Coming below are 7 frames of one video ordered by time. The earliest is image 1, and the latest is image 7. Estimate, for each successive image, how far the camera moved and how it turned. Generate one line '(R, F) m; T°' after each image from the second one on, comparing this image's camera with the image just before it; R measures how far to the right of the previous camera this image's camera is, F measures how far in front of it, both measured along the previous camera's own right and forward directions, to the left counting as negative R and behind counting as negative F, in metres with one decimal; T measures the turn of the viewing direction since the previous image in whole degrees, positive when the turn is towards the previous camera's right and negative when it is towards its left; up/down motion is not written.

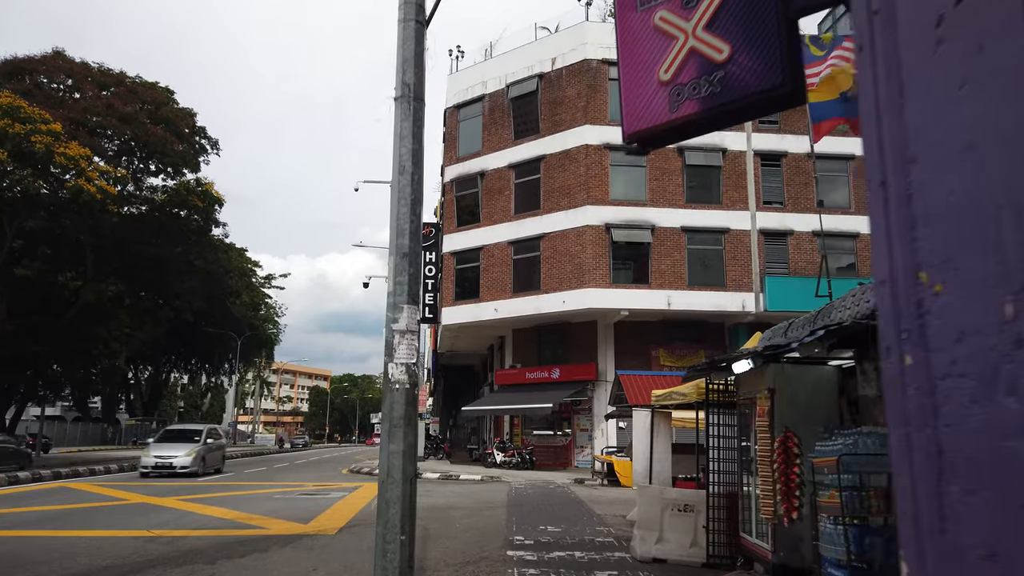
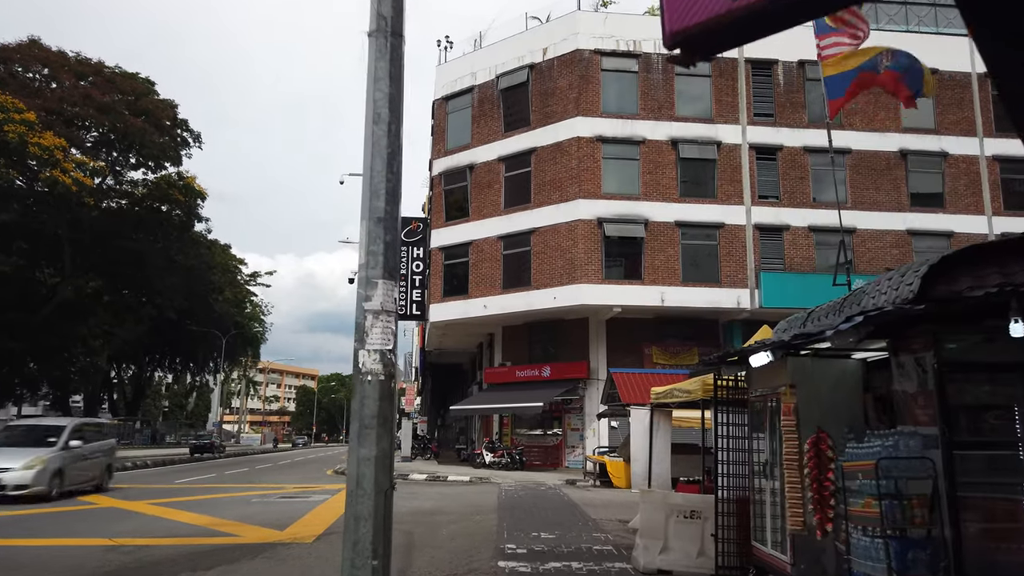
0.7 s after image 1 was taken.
(0.0, +0.7) m; +1°
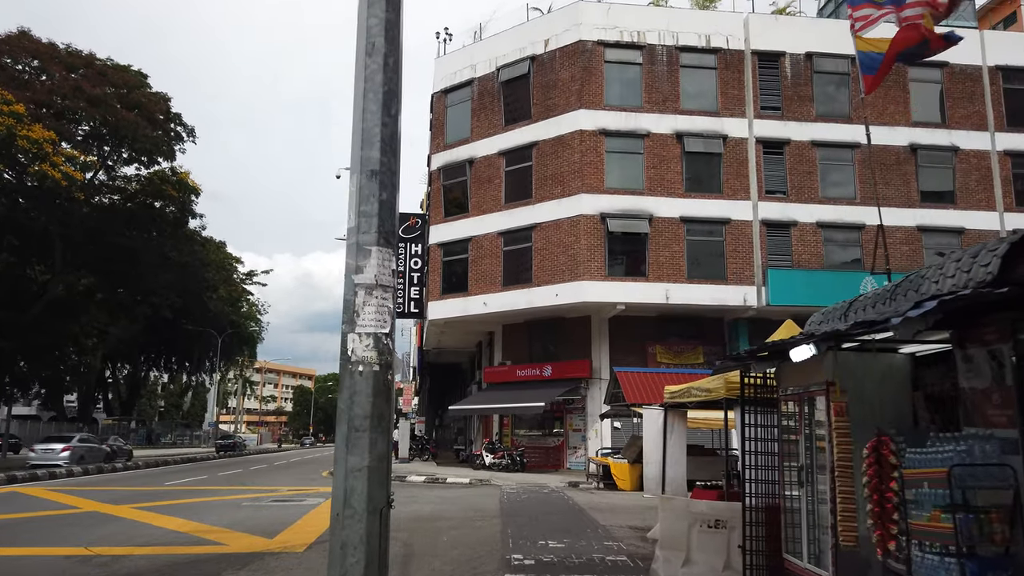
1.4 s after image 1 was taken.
(-0.1, +0.6) m; 0°
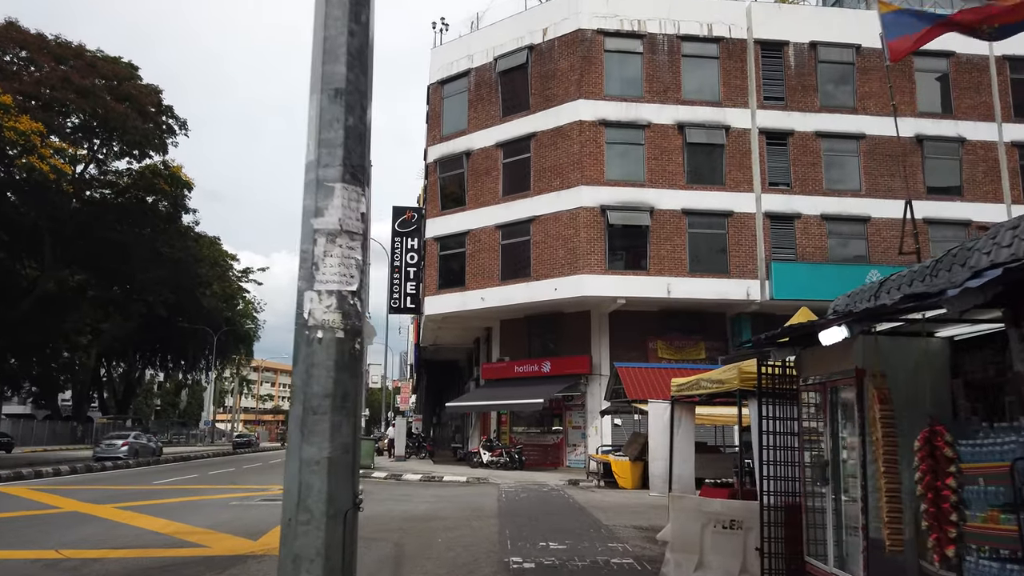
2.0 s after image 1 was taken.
(0.0, +0.5) m; 0°
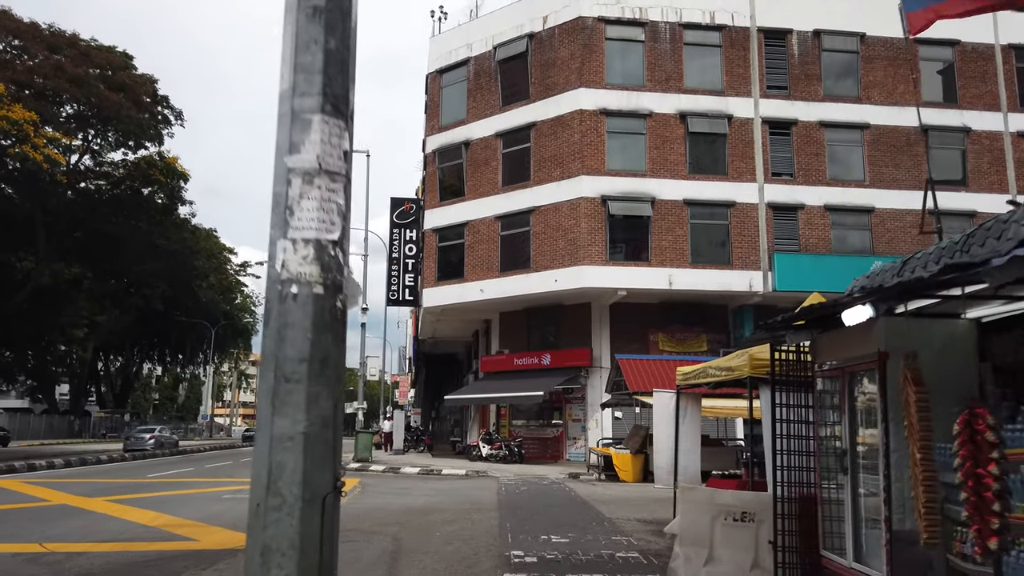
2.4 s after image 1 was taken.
(0.0, +0.3) m; 0°
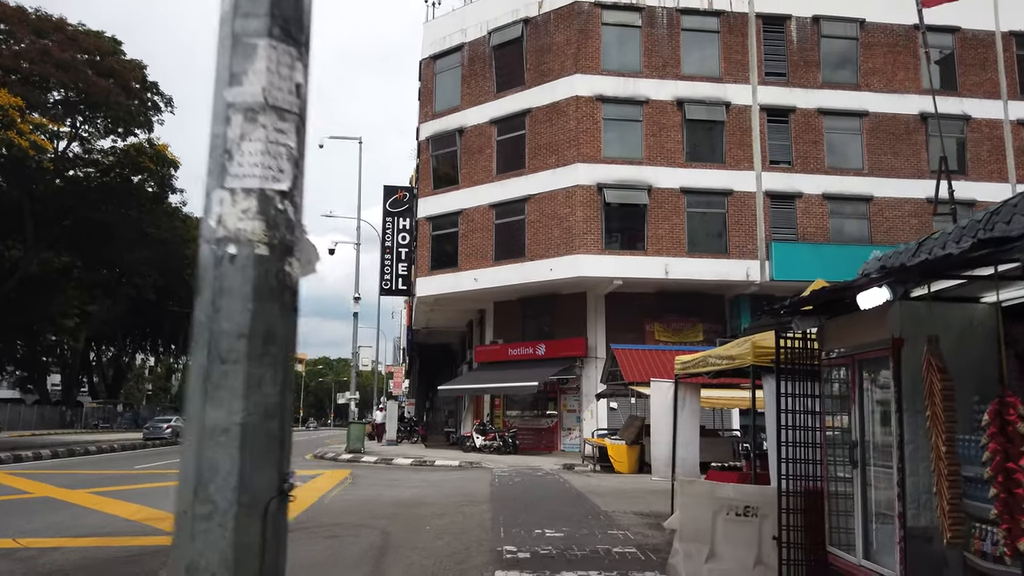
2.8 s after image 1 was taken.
(0.0, +0.3) m; 0°
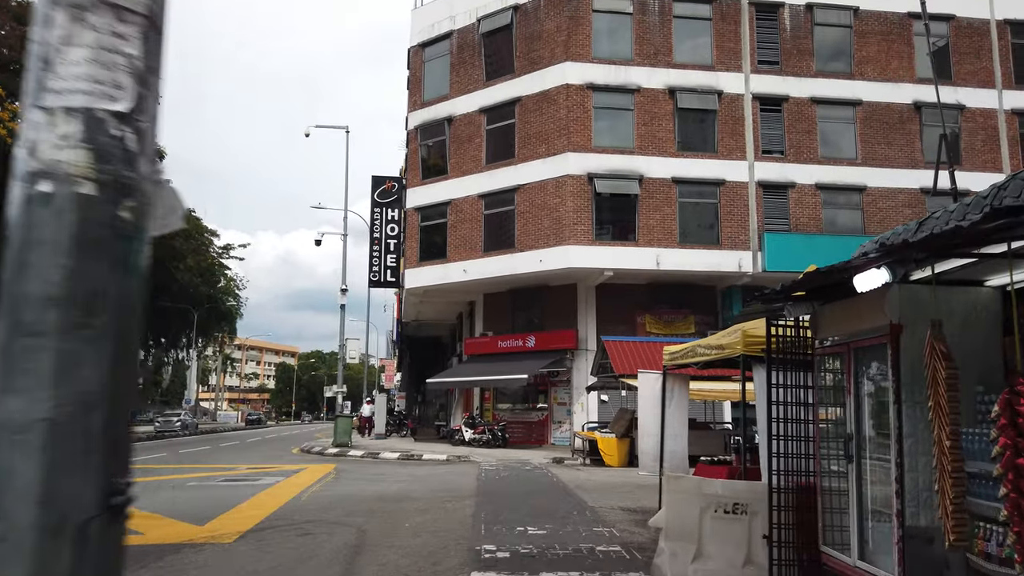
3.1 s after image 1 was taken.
(+0.1, +0.3) m; 0°
